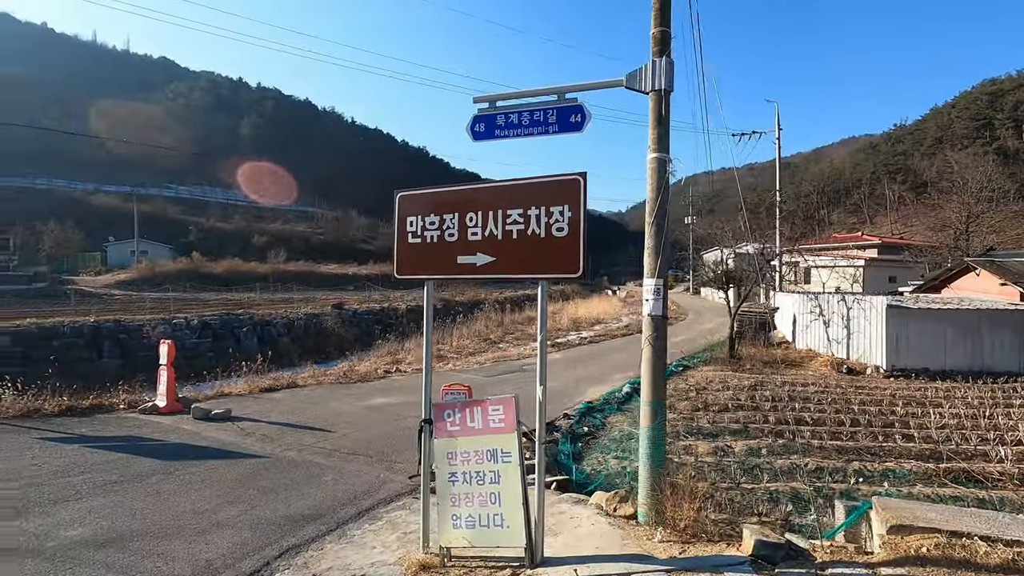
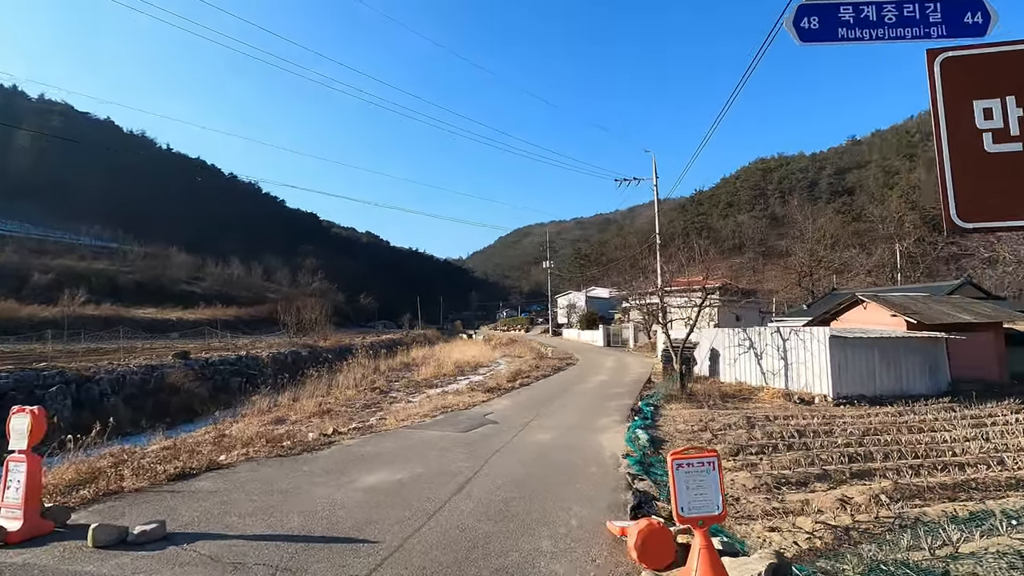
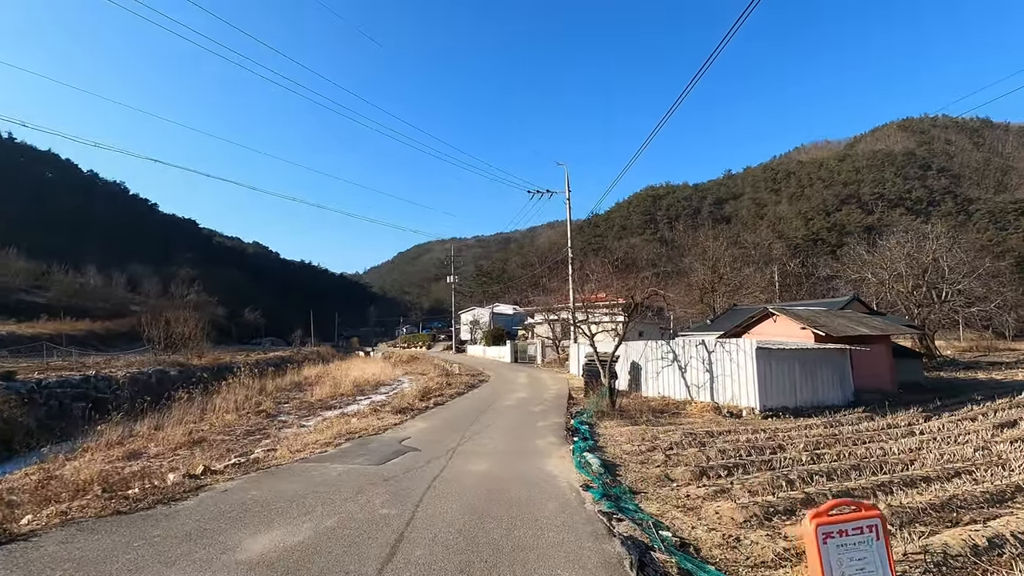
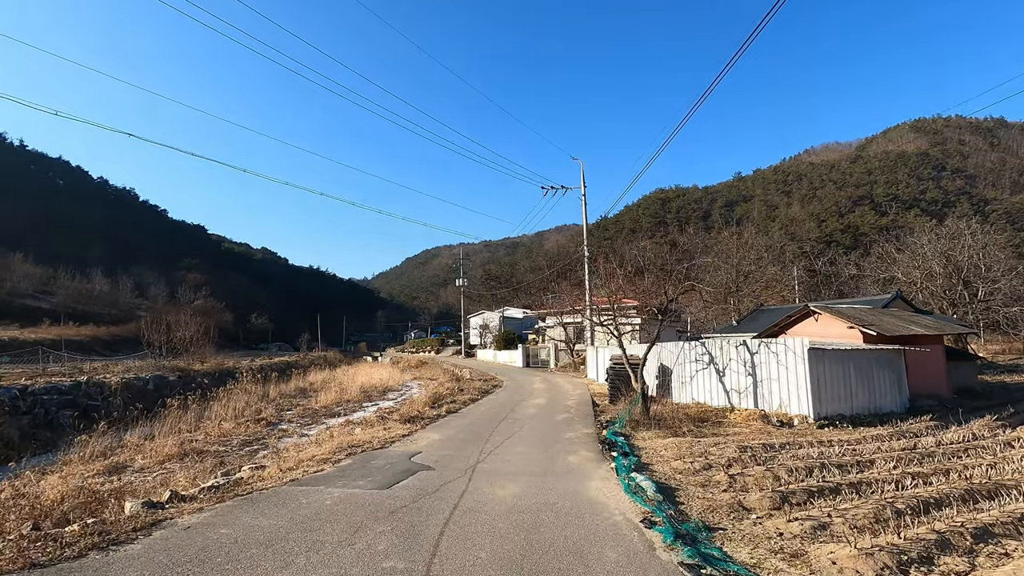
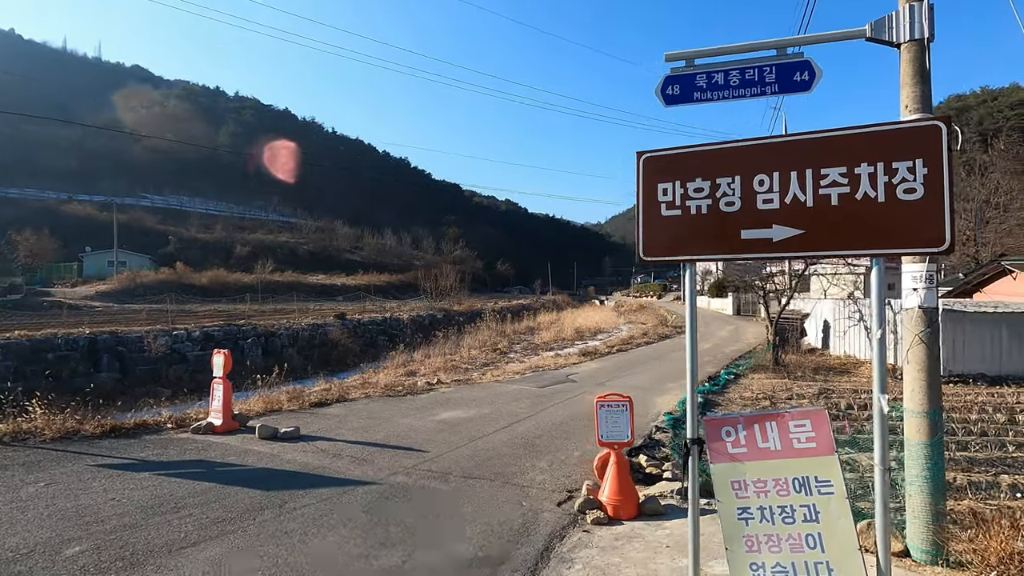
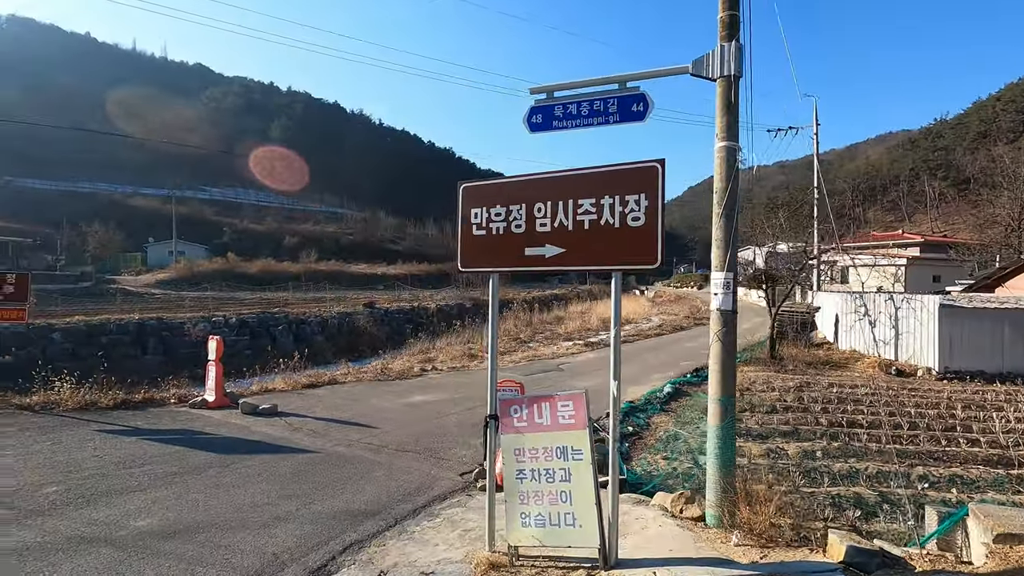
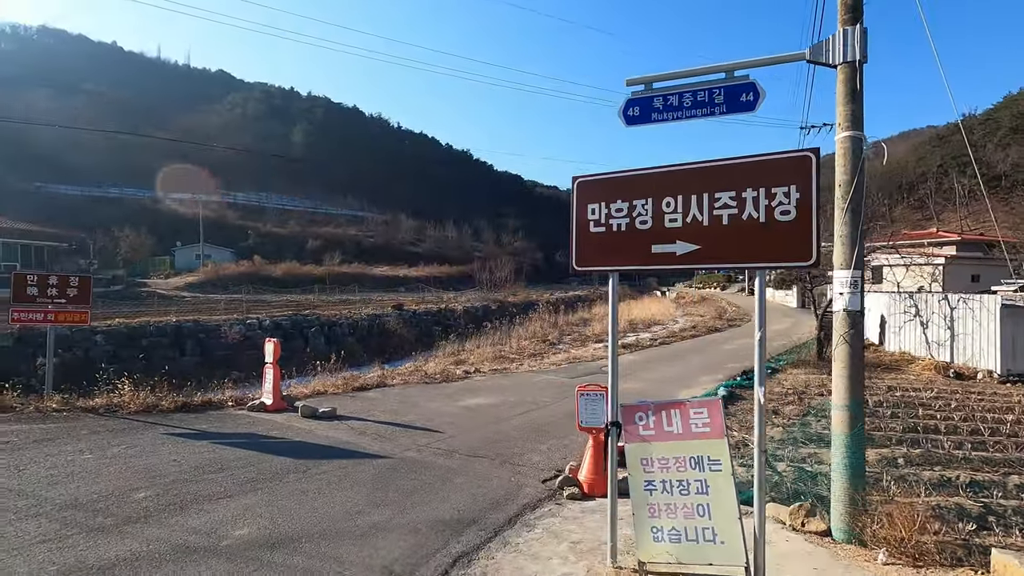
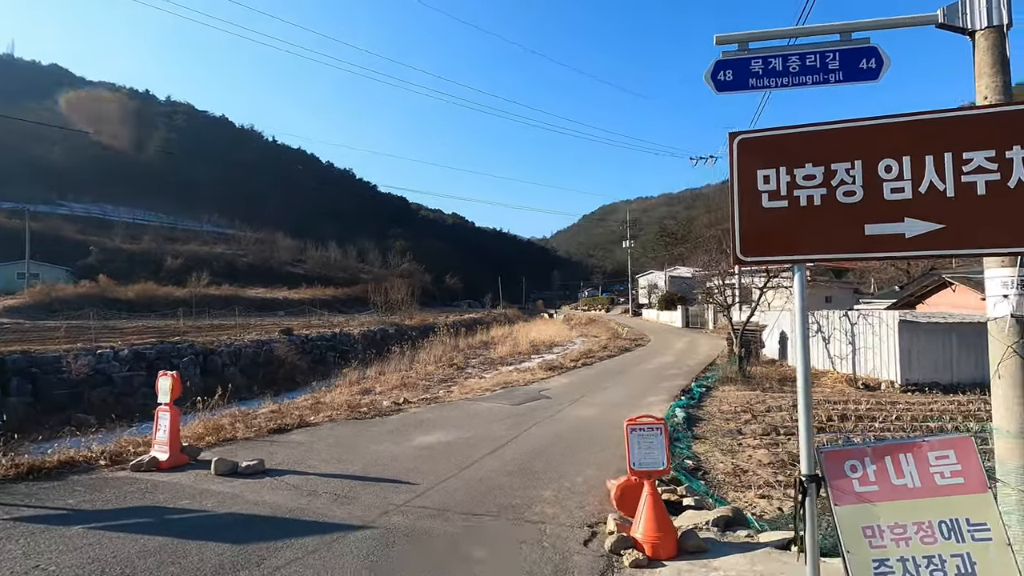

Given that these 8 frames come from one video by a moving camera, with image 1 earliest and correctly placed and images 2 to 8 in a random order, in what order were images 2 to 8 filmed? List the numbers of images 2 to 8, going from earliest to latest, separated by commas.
6, 7, 5, 8, 2, 3, 4
